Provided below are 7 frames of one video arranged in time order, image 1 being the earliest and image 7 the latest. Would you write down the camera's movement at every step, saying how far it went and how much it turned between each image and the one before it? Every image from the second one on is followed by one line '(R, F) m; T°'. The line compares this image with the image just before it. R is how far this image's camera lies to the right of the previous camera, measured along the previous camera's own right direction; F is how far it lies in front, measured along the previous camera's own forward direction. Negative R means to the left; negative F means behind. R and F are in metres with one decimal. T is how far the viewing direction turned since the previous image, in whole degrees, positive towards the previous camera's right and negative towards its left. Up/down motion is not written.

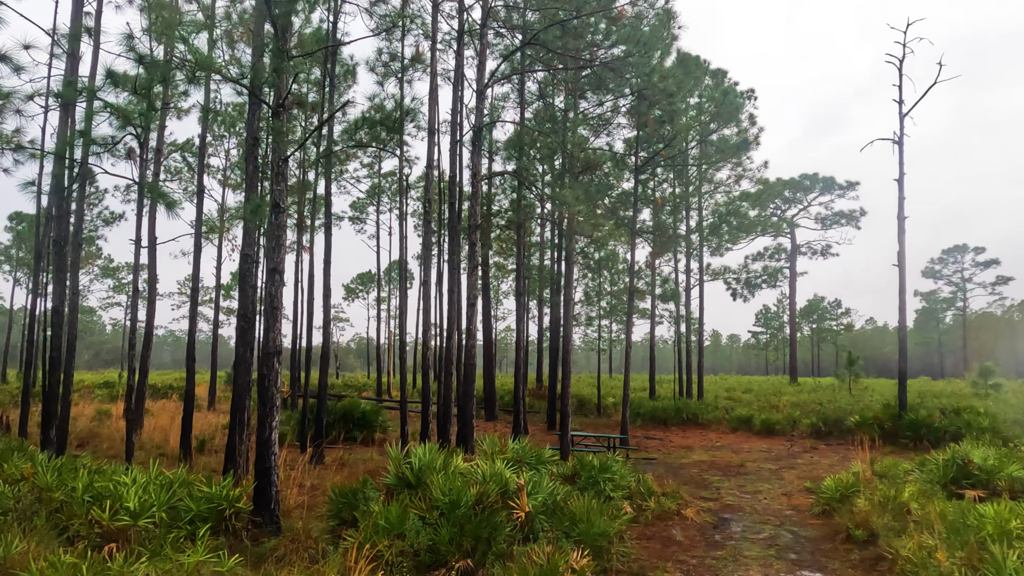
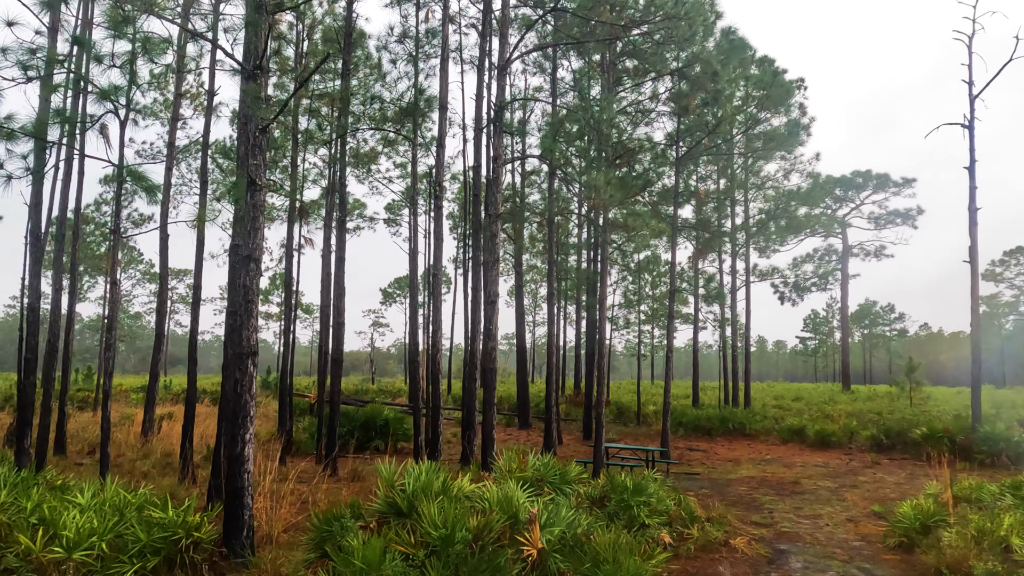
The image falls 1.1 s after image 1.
(+0.2, +0.7) m; -4°
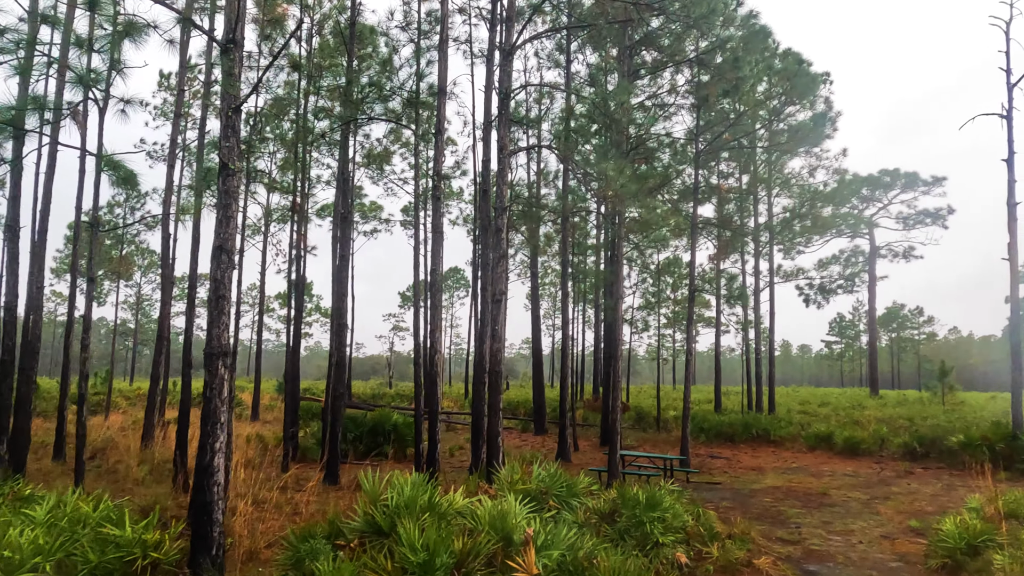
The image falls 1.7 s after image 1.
(+0.2, +0.4) m; -2°
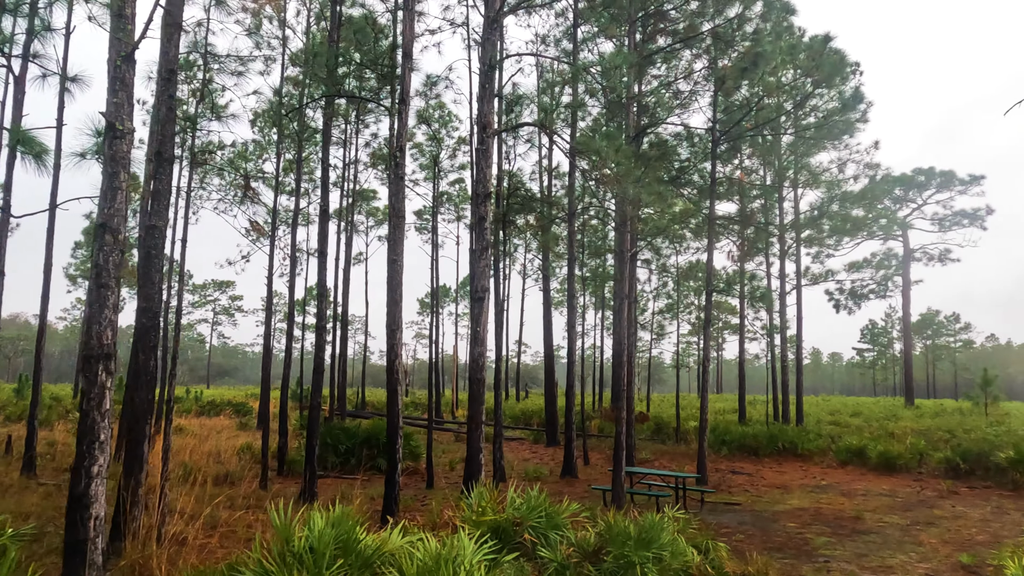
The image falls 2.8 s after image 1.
(+0.4, +0.7) m; -2°
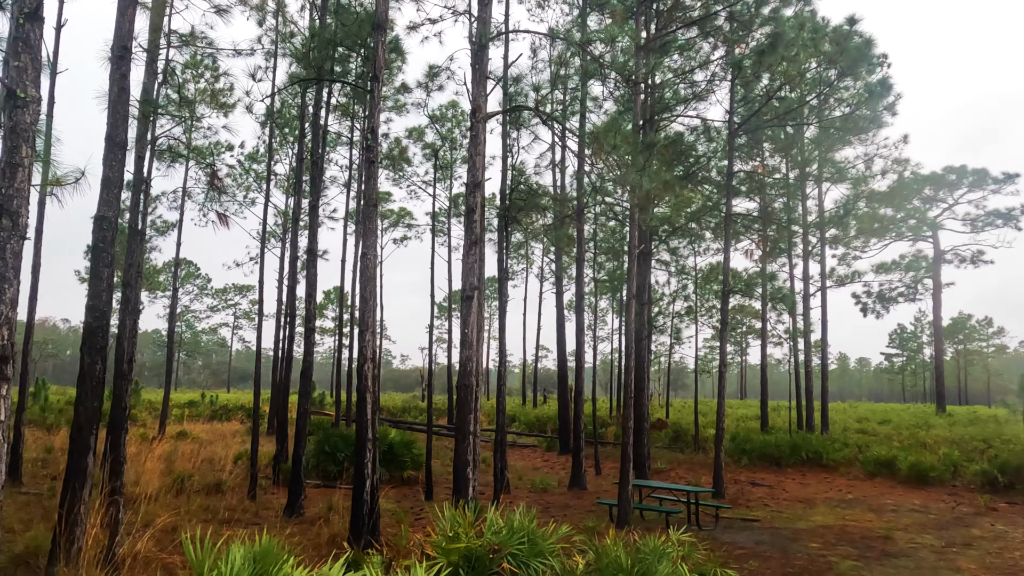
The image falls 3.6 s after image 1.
(+0.3, +0.5) m; -2°
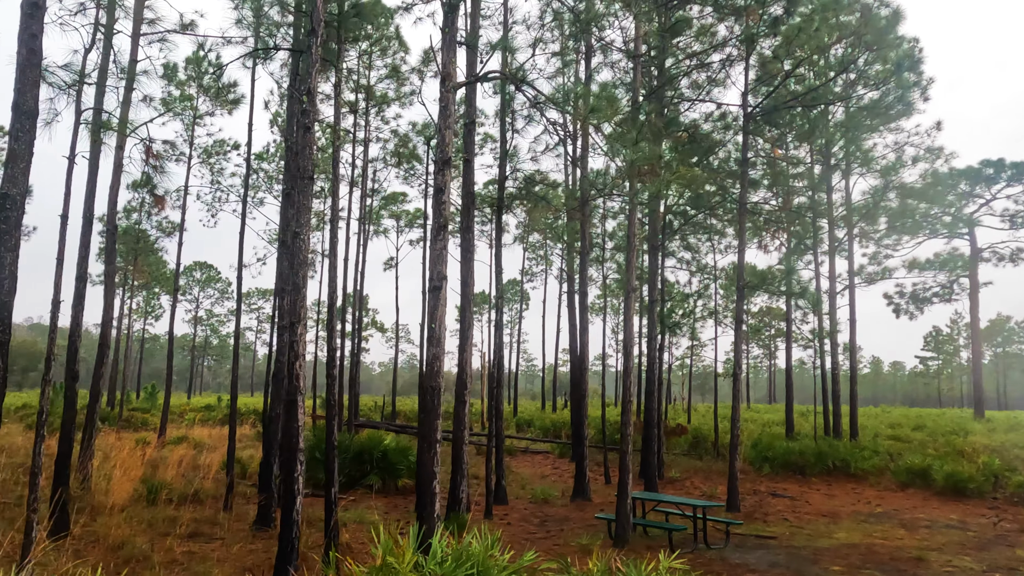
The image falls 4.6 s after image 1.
(+0.4, +0.6) m; -2°
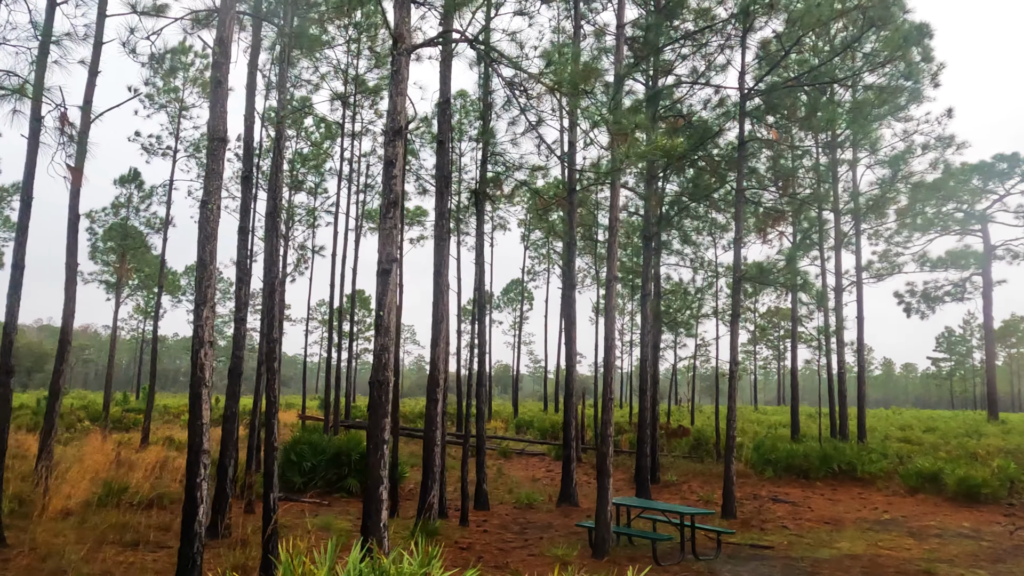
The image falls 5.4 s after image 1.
(+0.4, +0.5) m; -1°
